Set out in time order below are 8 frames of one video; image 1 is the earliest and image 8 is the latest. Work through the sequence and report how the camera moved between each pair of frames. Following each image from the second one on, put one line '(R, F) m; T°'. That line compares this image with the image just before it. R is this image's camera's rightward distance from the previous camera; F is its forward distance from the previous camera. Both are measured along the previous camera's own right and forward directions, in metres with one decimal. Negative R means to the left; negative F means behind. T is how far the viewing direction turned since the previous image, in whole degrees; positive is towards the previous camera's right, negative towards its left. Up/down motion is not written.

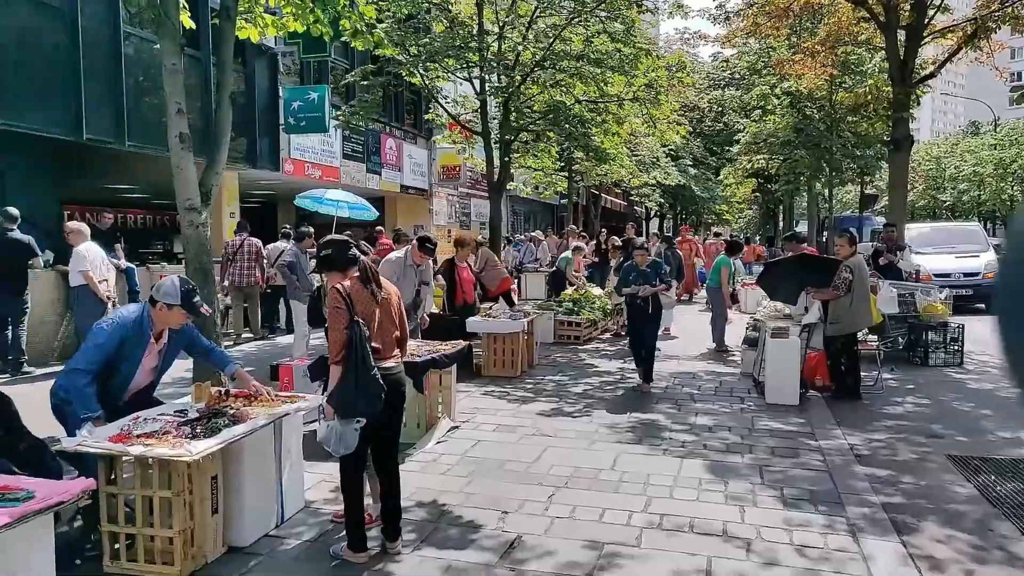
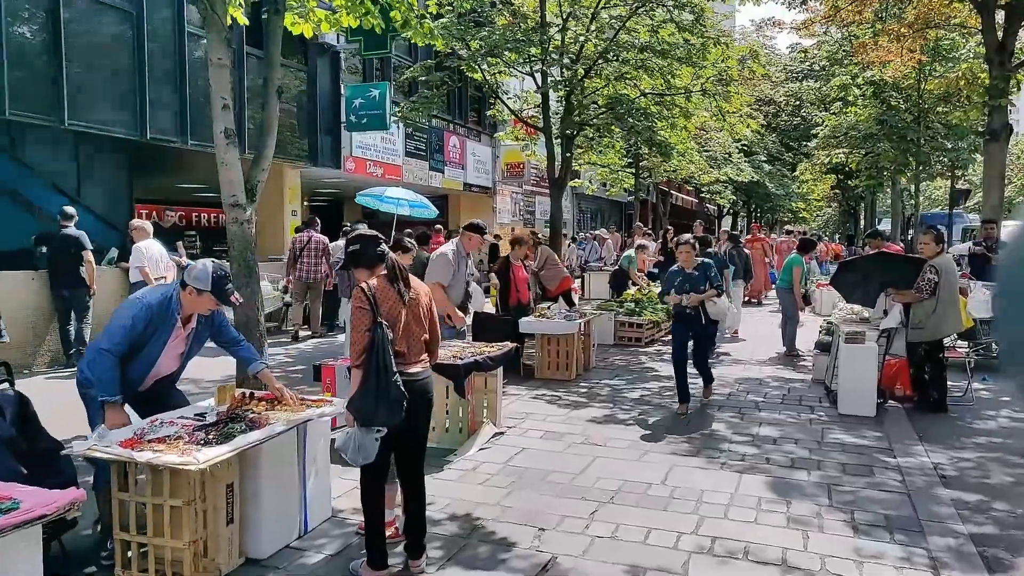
(+0.2, +0.3) m; -5°
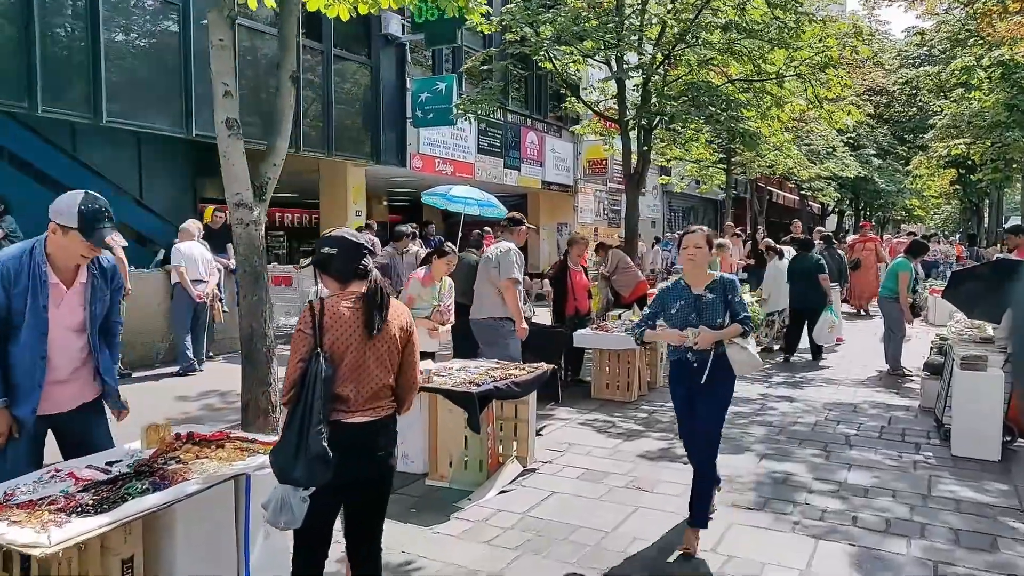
(+0.4, +0.9) m; -7°
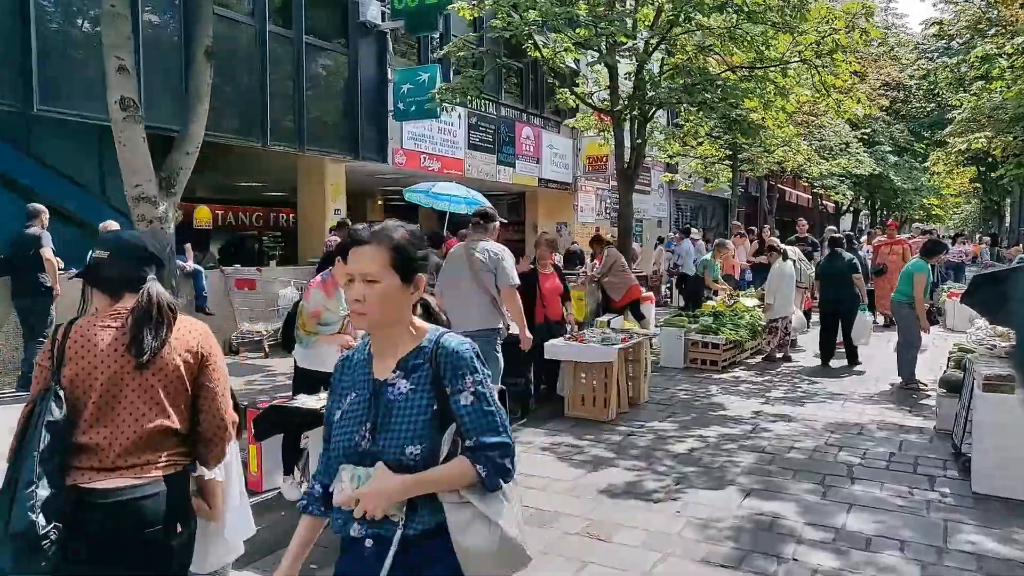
(+0.5, +0.8) m; -1°
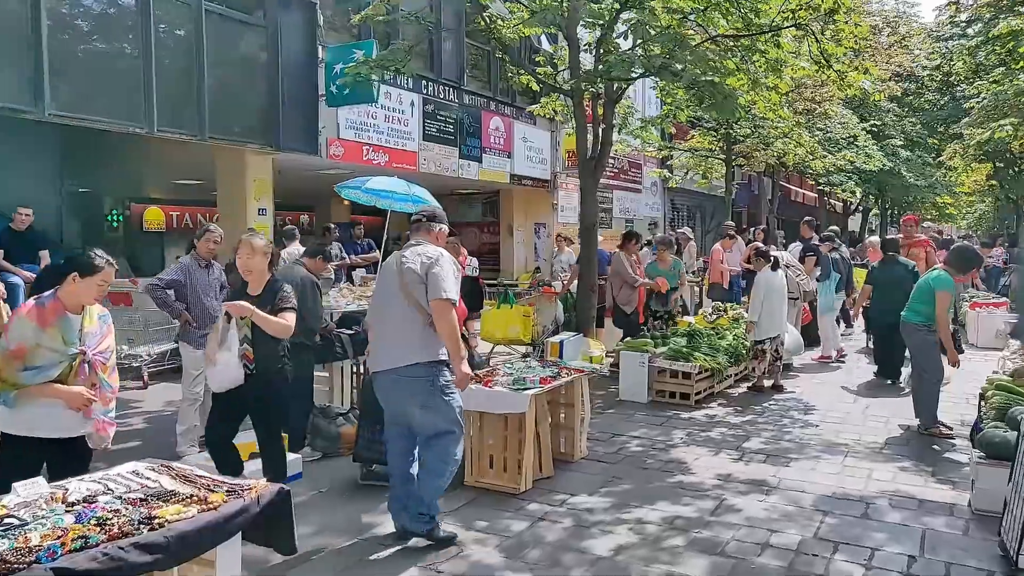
(+0.9, +1.8) m; -1°
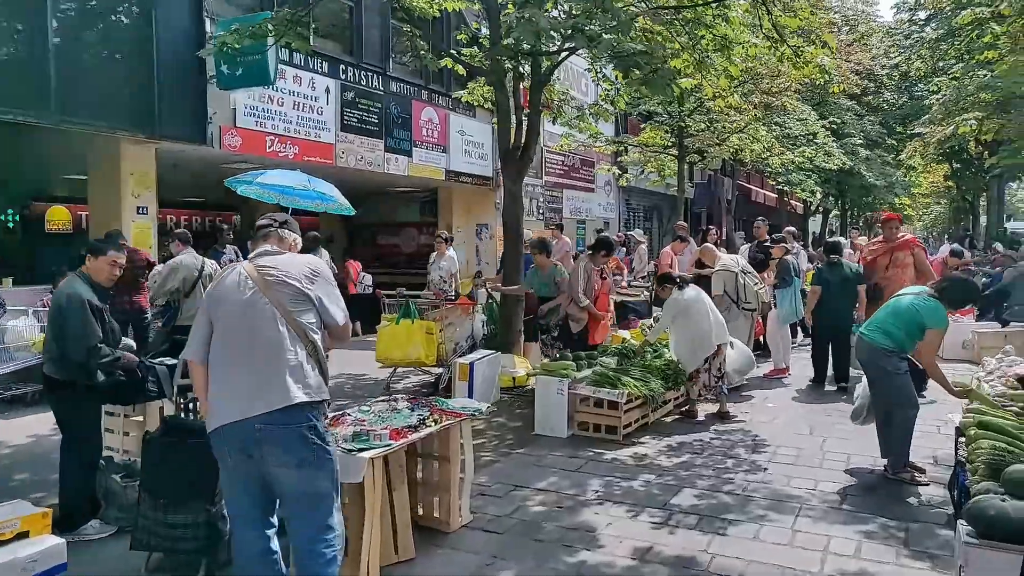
(+0.7, +1.3) m; +2°
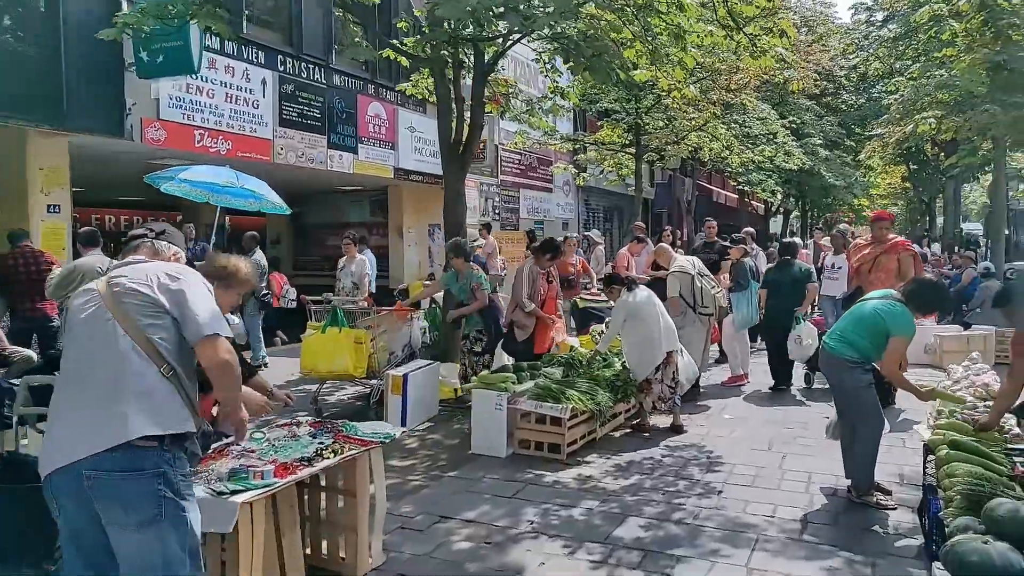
(+0.3, +0.6) m; +3°
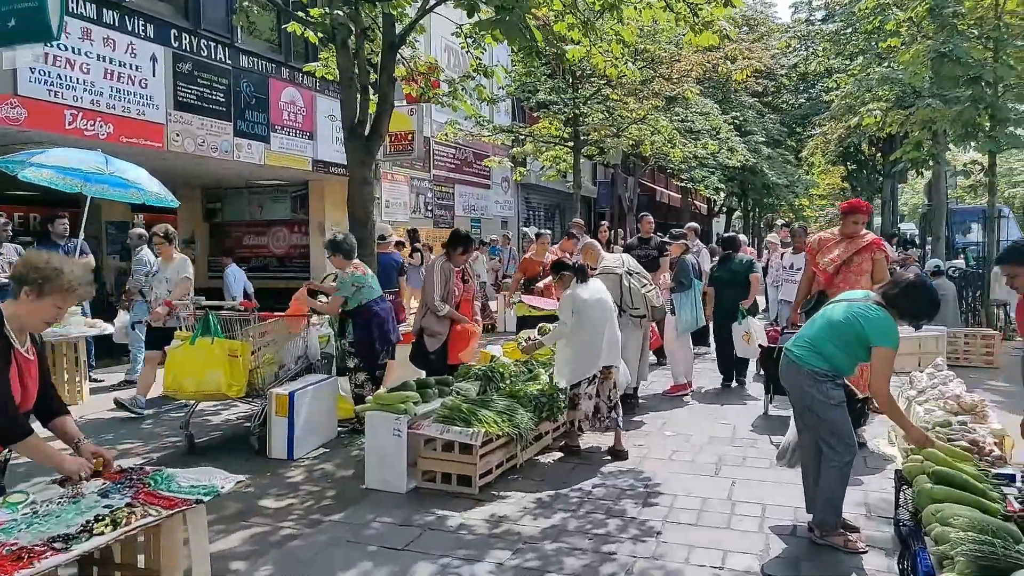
(+0.3, +1.0) m; +4°
